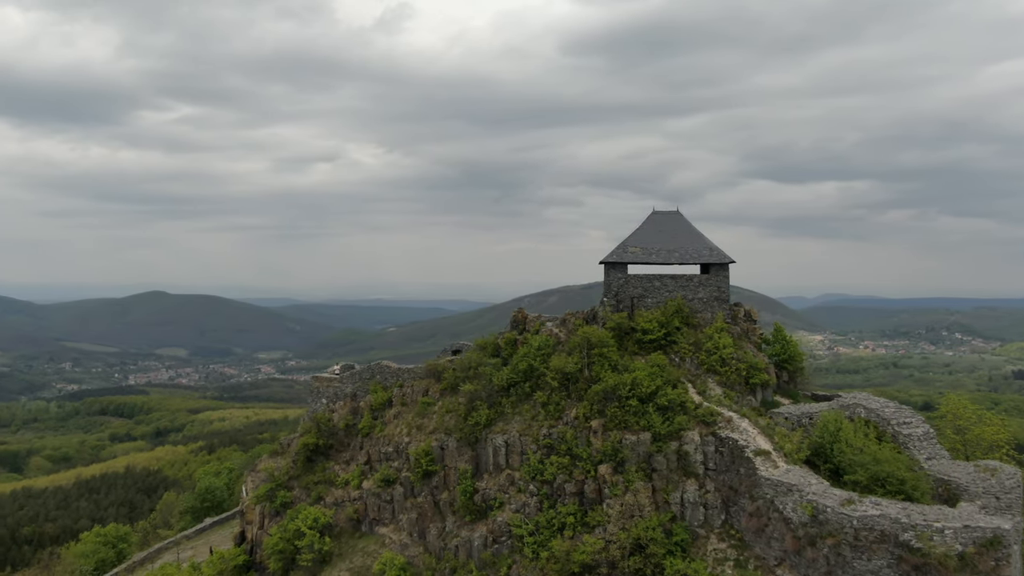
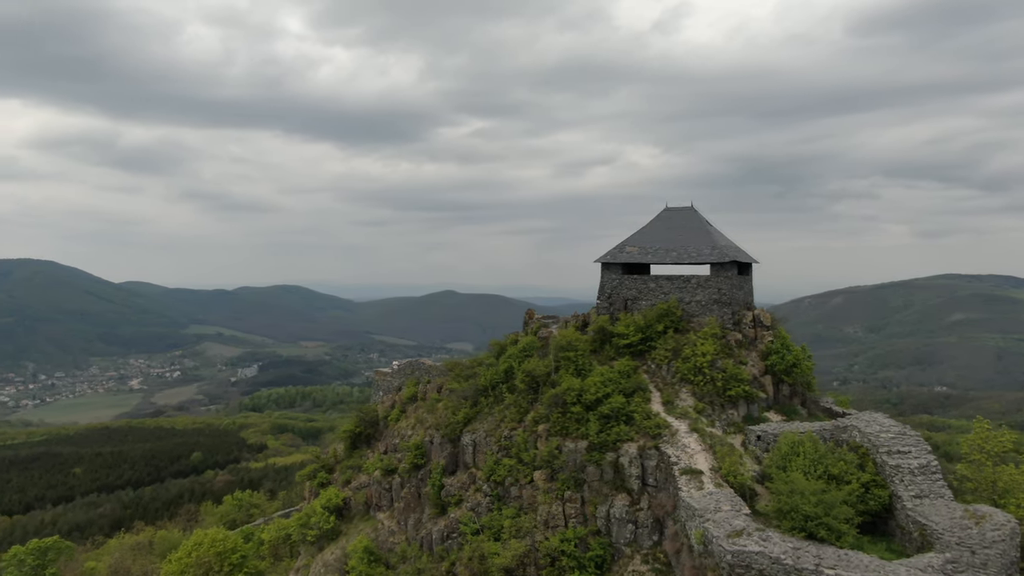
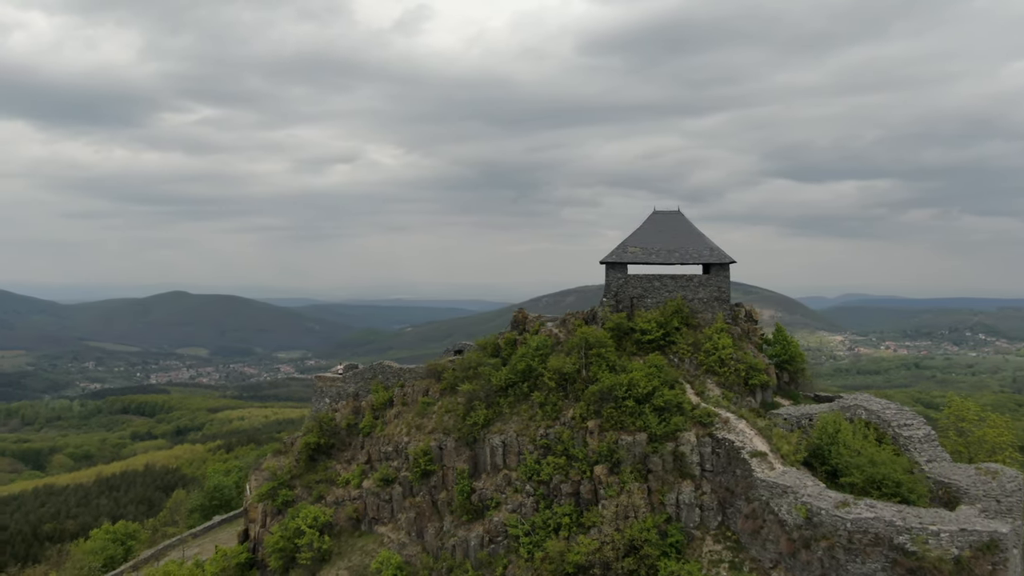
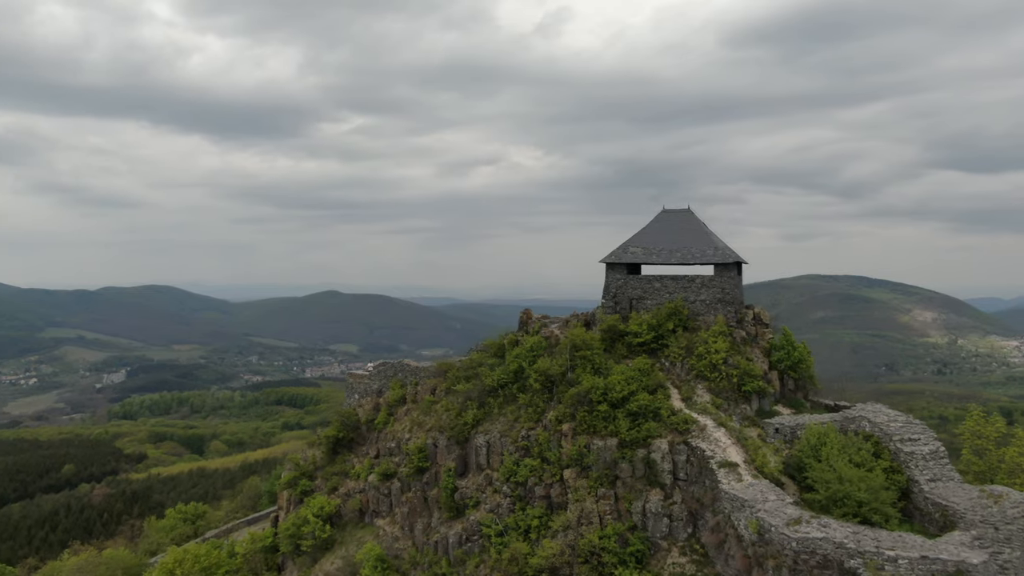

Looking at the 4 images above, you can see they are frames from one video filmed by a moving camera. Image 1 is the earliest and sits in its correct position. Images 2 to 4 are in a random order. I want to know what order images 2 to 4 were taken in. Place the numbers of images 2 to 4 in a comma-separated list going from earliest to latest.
3, 4, 2
